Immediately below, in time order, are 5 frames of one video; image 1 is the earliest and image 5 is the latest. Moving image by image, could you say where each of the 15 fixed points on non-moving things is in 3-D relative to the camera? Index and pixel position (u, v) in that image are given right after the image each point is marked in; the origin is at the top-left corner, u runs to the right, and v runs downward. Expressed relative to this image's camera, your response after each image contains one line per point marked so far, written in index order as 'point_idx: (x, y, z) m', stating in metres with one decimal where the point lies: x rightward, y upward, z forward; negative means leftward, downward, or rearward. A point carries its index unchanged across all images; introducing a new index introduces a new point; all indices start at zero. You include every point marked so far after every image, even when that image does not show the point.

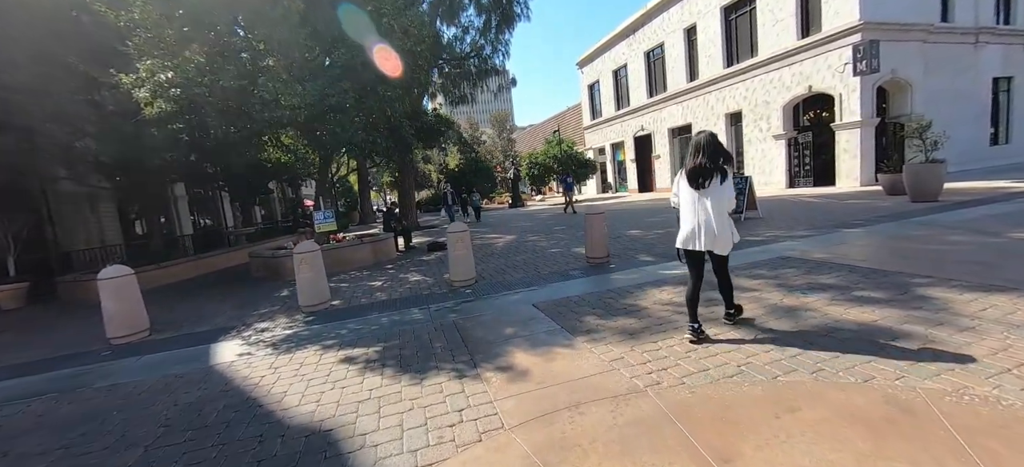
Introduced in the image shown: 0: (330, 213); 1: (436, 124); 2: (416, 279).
0: (-4.5, +0.5, +10.5) m
1: (-3.0, +4.0, +15.2) m
2: (-1.8, -0.8, +7.8) m
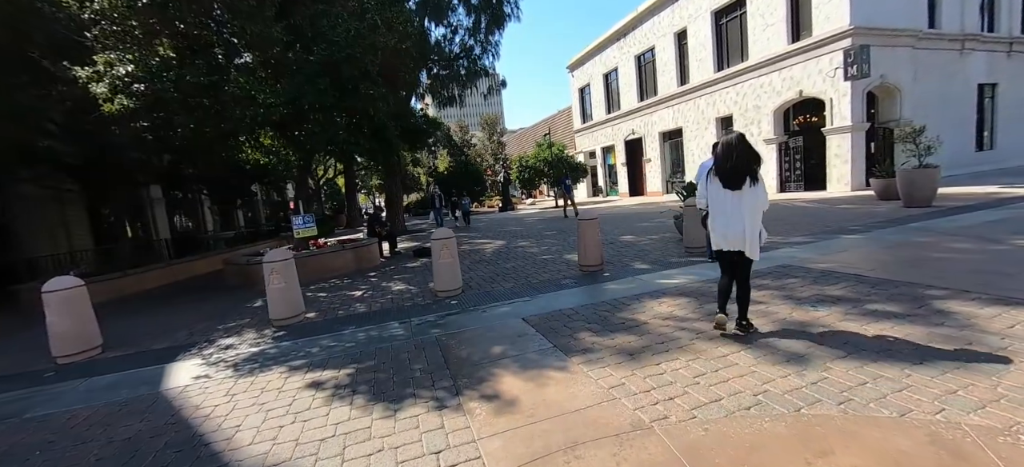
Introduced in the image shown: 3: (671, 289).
0: (-4.7, +0.4, +10.0) m
1: (-3.3, +3.8, +14.8) m
2: (-1.9, -1.0, +7.3) m
3: (+2.0, -0.7, +5.6) m
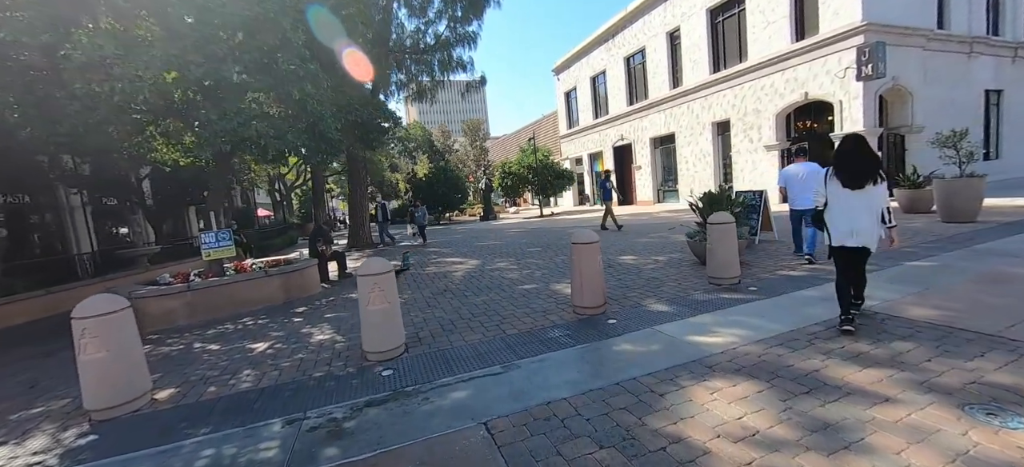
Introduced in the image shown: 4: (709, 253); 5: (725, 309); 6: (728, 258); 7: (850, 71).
0: (-5.2, 0.0, +7.8) m
1: (-4.0, +3.3, +12.7) m
2: (-2.3, -1.3, +5.2) m
3: (+1.7, -1.1, +3.6) m
4: (+2.8, -0.3, +6.1) m
5: (+2.5, -0.9, +5.0) m
6: (+3.0, -0.3, +5.9) m
7: (+11.7, +5.6, +14.8) m
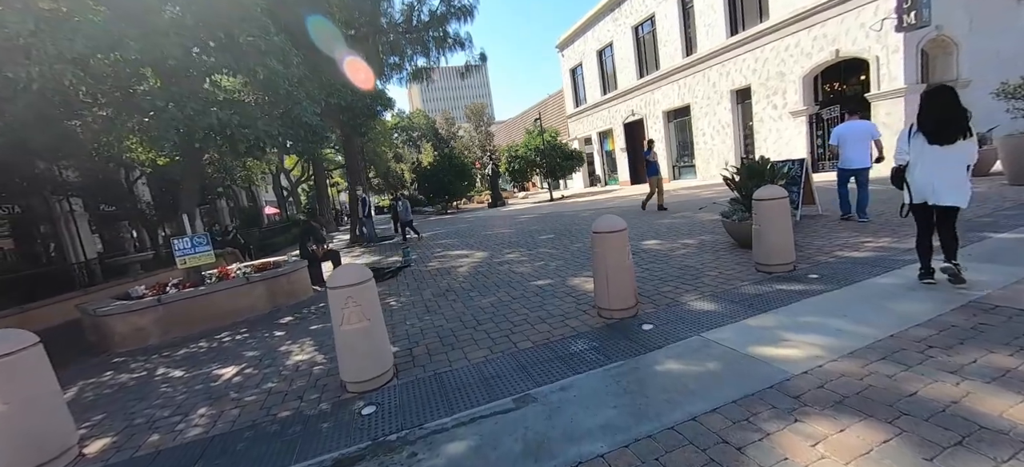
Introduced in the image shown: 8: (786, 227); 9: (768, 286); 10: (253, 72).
0: (-5.0, -0.1, +7.0) m
1: (-3.9, +3.5, +11.8) m
2: (-2.2, -1.3, +4.4) m
3: (+1.8, -0.9, +2.6) m
4: (+2.9, 0.0, +5.1) m
5: (+2.6, -0.7, +4.0) m
6: (+3.1, -0.1, +4.9) m
7: (+11.7, +6.6, +13.3) m
8: (+3.1, +0.1, +4.9) m
9: (+2.8, -0.6, +4.6) m
10: (-3.5, +2.2, +5.8) m
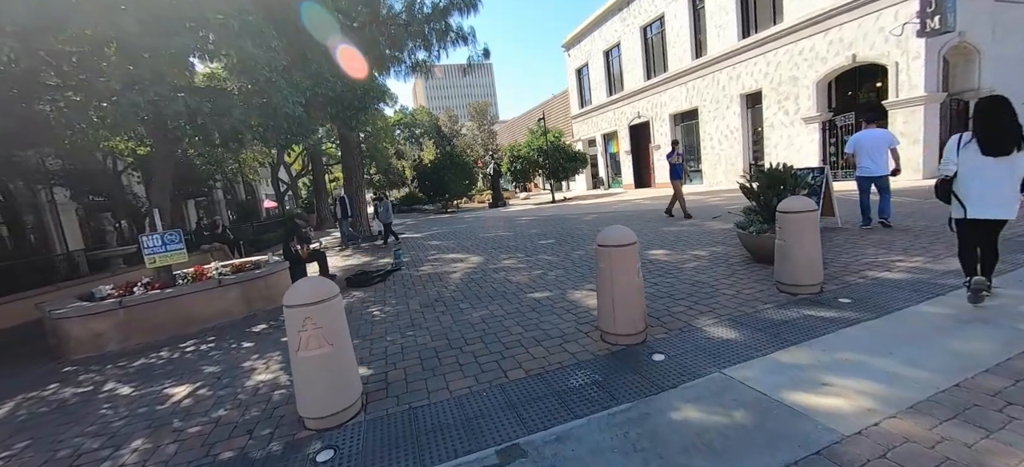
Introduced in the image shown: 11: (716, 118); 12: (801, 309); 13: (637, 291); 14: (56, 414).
0: (-5.1, 0.0, +6.5) m
1: (-3.8, +3.5, +11.2) m
2: (-2.3, -1.4, +3.8) m
3: (+1.7, -1.1, +2.1) m
4: (+2.8, -0.2, +4.6) m
5: (+2.5, -0.8, +3.5) m
6: (+3.0, -0.2, +4.4) m
7: (+11.8, +6.2, +12.8) m
8: (+3.1, -0.1, +4.3) m
9: (+2.7, -0.7, +4.1) m
10: (-3.5, +2.2, +5.3) m
11: (+9.6, +5.4, +20.0) m
12: (+2.8, -0.7, +4.1) m
13: (+1.1, -0.5, +3.6) m
14: (-4.1, -1.6, +3.9) m
